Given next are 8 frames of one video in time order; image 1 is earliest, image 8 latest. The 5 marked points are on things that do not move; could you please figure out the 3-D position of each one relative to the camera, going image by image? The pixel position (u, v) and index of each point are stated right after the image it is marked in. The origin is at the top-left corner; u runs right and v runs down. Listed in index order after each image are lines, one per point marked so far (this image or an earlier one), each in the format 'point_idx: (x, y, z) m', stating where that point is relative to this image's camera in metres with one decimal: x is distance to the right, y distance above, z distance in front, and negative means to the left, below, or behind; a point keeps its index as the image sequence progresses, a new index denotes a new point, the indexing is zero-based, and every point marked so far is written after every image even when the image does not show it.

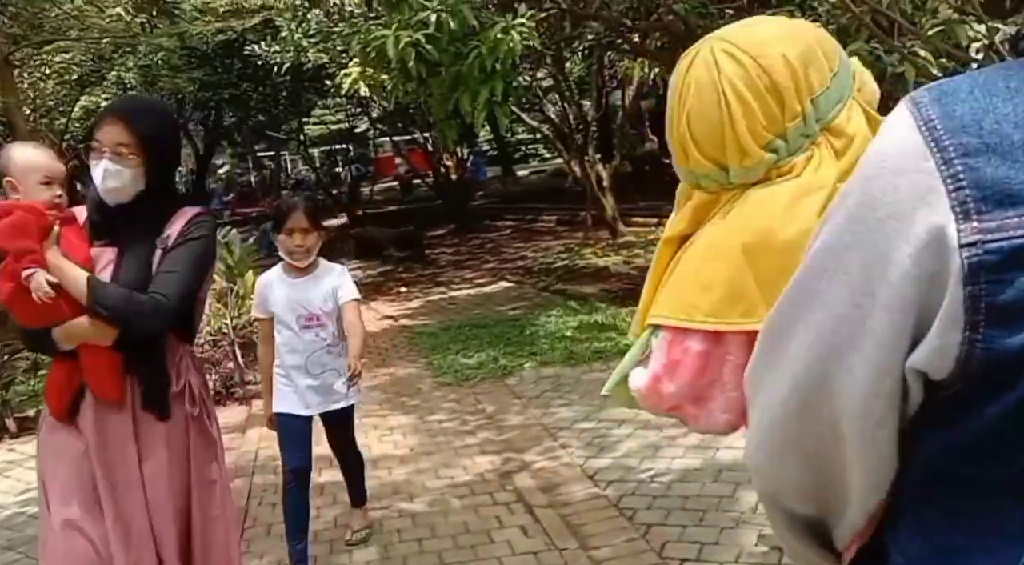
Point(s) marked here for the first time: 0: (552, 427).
0: (+0.2, -0.7, +4.7) m
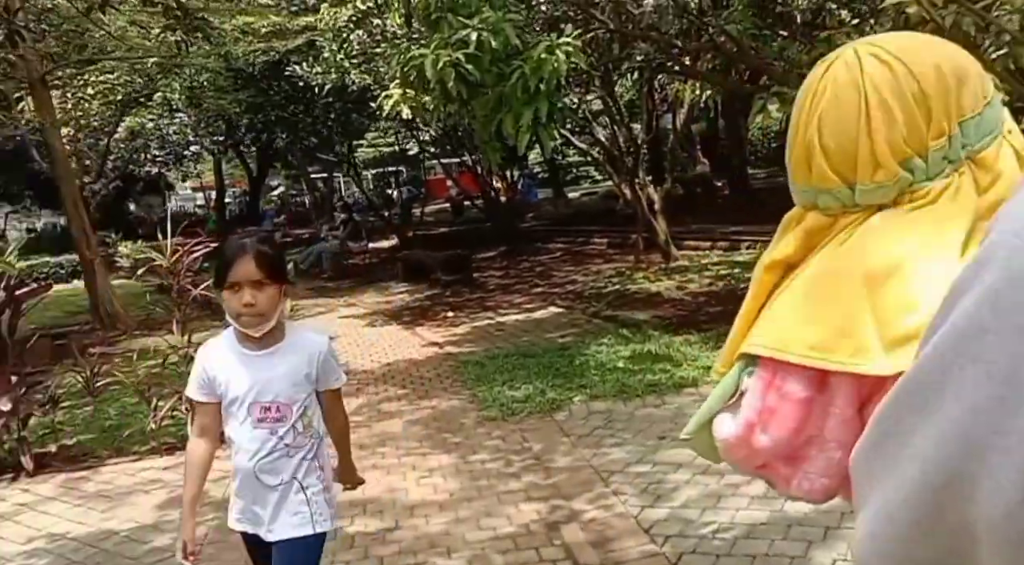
0: (+0.4, -0.9, +4.4) m
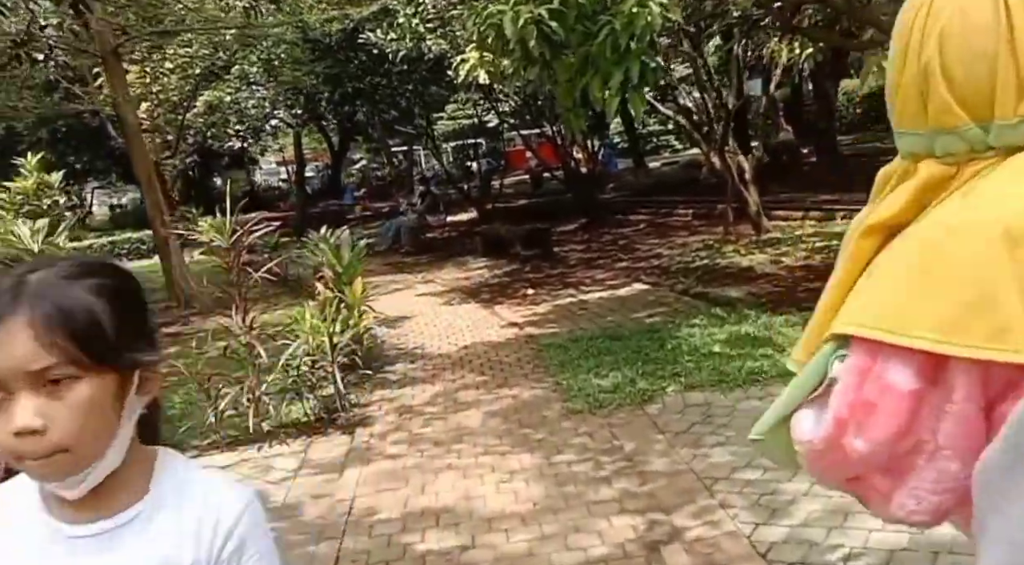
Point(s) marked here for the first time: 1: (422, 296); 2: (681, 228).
0: (+0.8, -0.8, +3.8) m
1: (-0.8, -0.3, +9.9) m
2: (+2.2, +0.6, +12.1) m
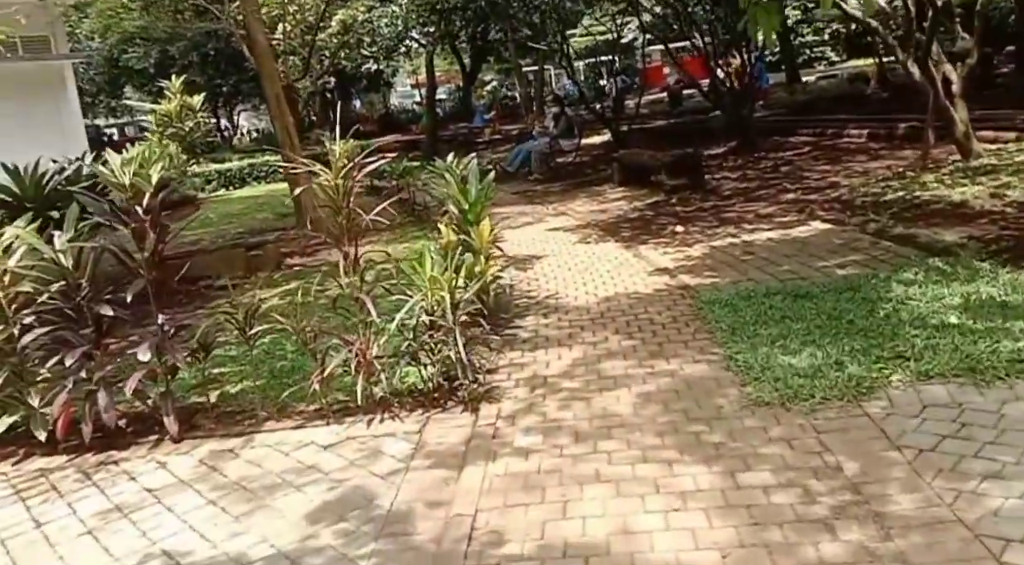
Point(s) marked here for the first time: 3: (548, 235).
0: (+1.3, -0.7, +2.6) m
1: (+0.5, +0.4, +8.7) m
2: (+3.9, +1.4, +10.5) m
3: (+0.5, +0.4, +8.7) m
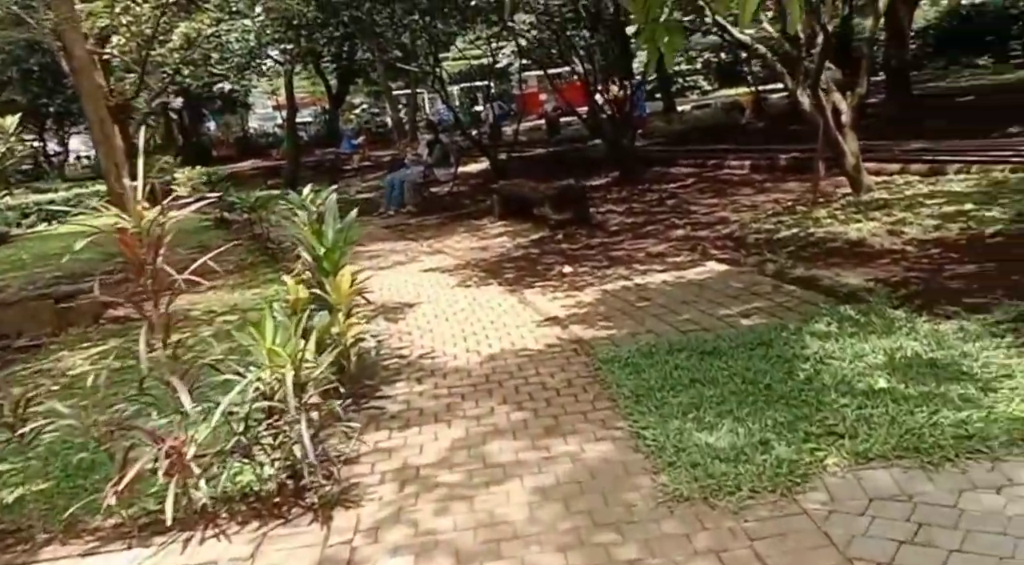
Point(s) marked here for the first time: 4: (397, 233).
0: (+1.0, -0.9, +2.0) m
1: (-0.6, 0.0, +8.0) m
2: (+2.5, +1.0, +10.2) m
3: (-0.6, 0.0, +7.9) m
4: (-1.5, +0.6, +11.6) m
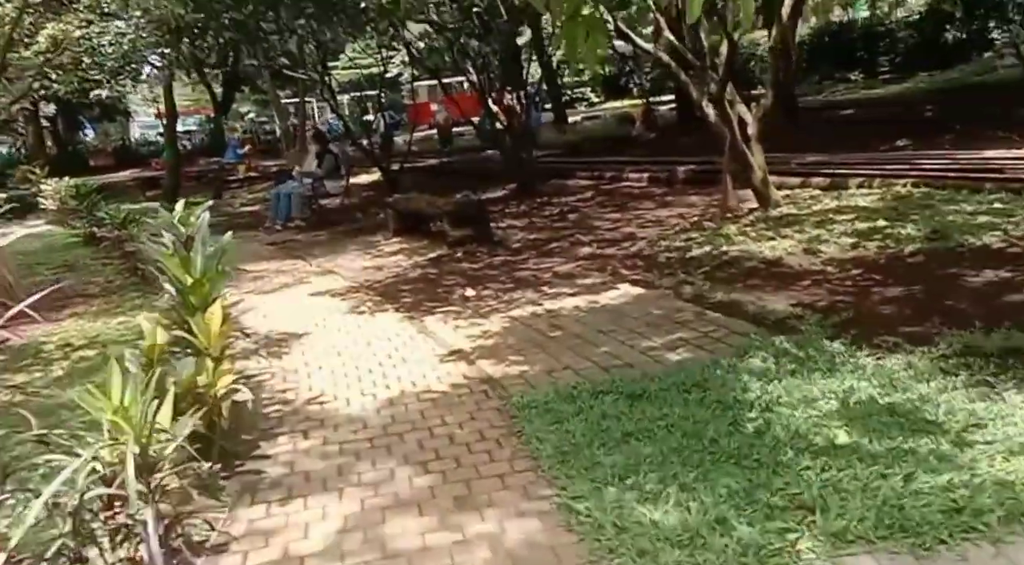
0: (+0.9, -1.0, +1.5) m
1: (-1.4, -0.2, +7.2) m
2: (+1.4, +0.8, +9.8) m
3: (-1.4, -0.2, +7.2) m
4: (-2.7, +0.4, +10.7) m
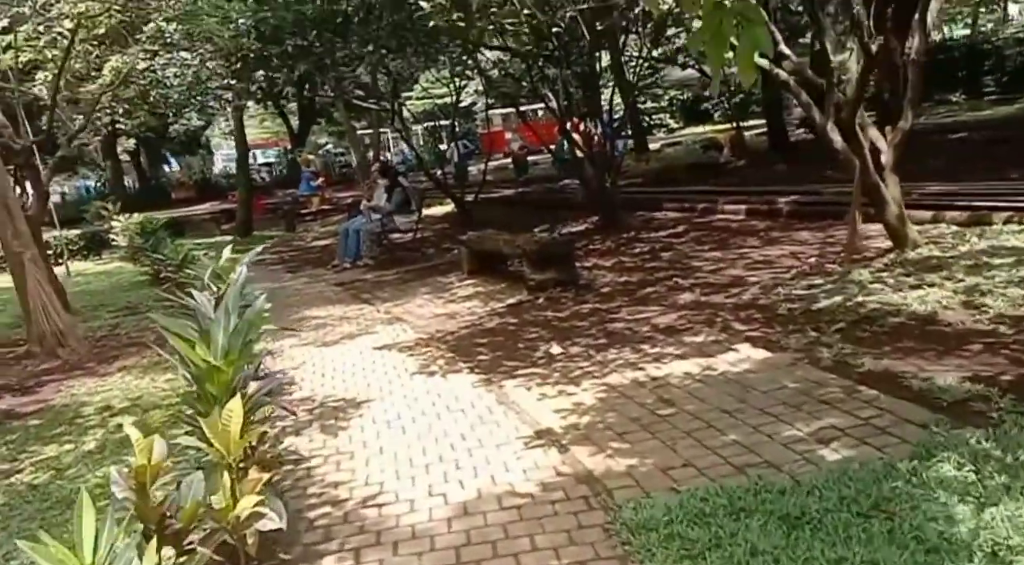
0: (+1.1, -1.2, +0.4) m
1: (-0.8, -0.6, +6.3) m
2: (+2.2, +0.3, +8.7) m
3: (-0.8, -0.6, +6.3) m
4: (-1.8, -0.1, +9.9) m
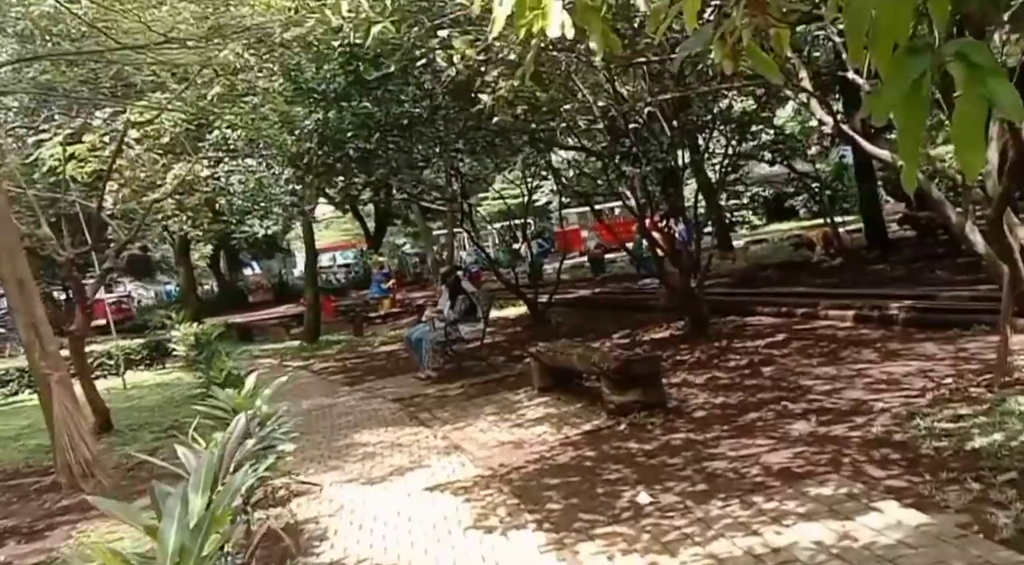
0: (+1.0, -1.4, -0.8) m
1: (-0.4, -1.3, +5.3) m
2: (+2.8, -0.7, +7.5) m
3: (-0.4, -1.3, +5.2) m
4: (-1.1, -1.3, +9.0) m
